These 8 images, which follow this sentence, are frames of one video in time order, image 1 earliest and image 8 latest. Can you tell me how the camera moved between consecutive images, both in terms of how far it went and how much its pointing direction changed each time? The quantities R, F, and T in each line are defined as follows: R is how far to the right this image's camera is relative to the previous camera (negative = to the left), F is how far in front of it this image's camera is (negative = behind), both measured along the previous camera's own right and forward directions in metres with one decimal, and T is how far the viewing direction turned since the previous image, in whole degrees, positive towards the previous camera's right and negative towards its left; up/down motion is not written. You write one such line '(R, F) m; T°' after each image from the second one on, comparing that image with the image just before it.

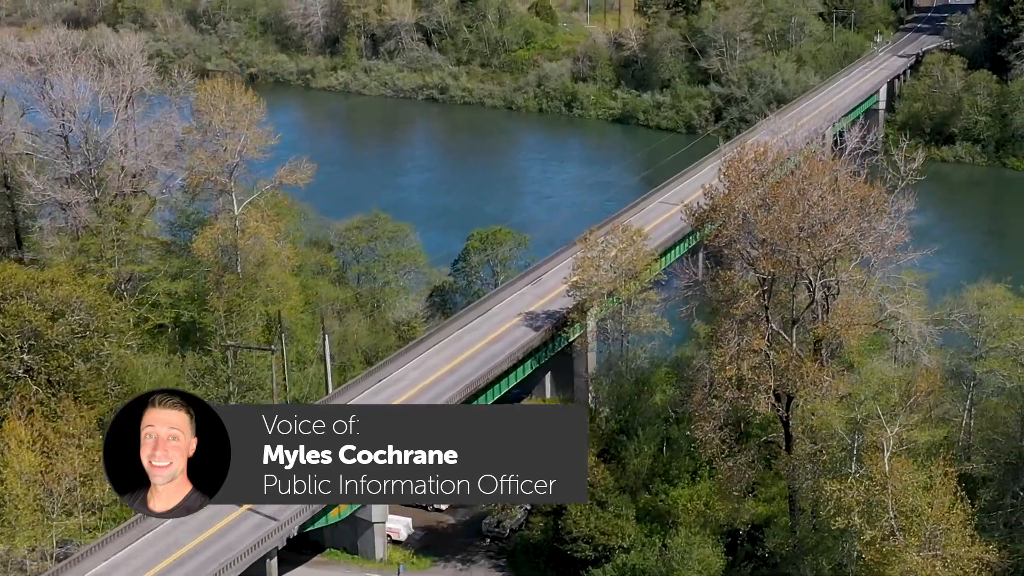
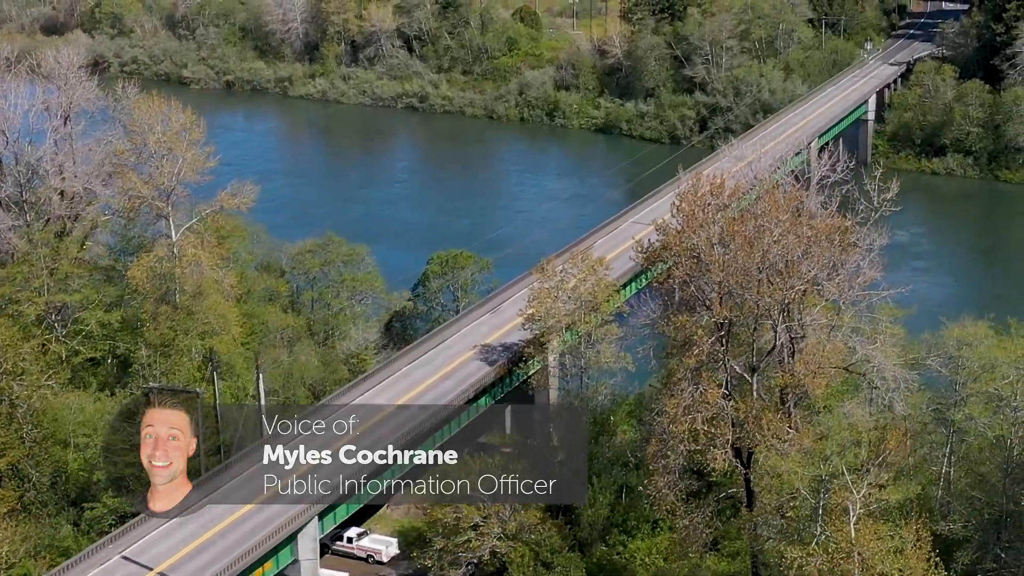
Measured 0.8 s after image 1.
(+1.0, +1.9) m; 0°
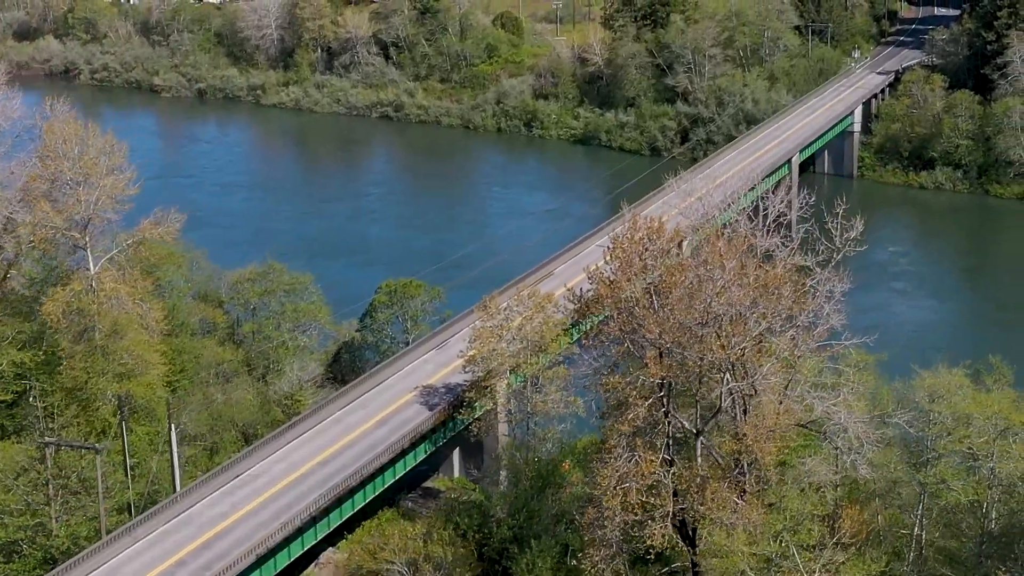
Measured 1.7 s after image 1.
(+1.2, +2.2) m; 0°
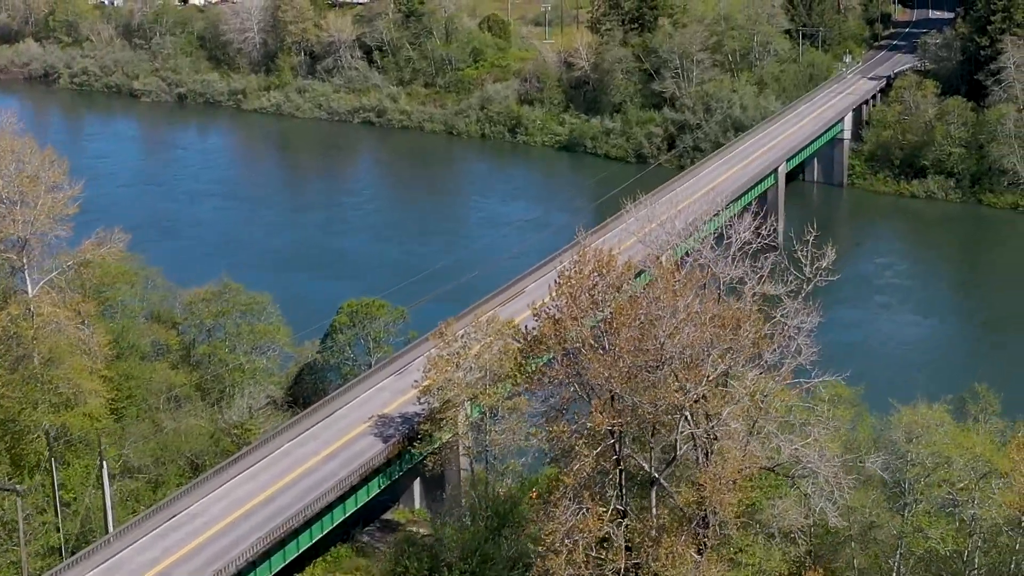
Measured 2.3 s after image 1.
(+0.8, +1.5) m; 0°
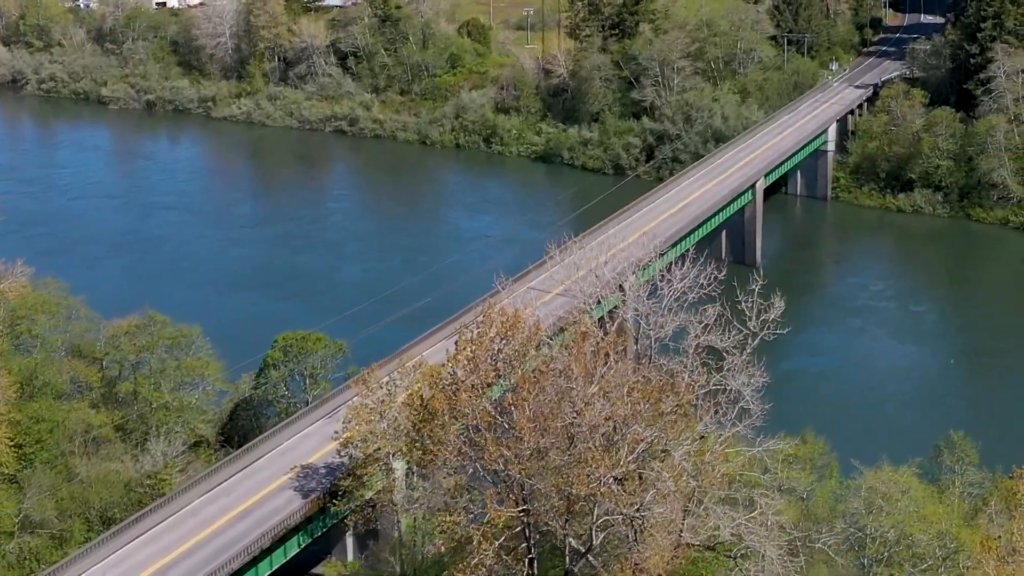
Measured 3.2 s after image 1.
(+1.2, +2.2) m; 0°
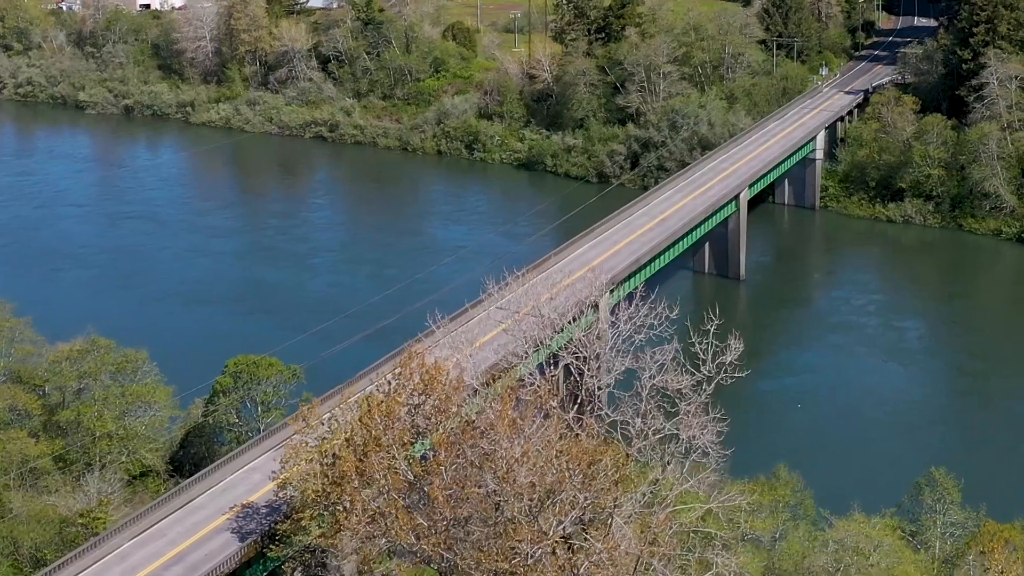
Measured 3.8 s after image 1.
(+0.8, +1.5) m; 0°
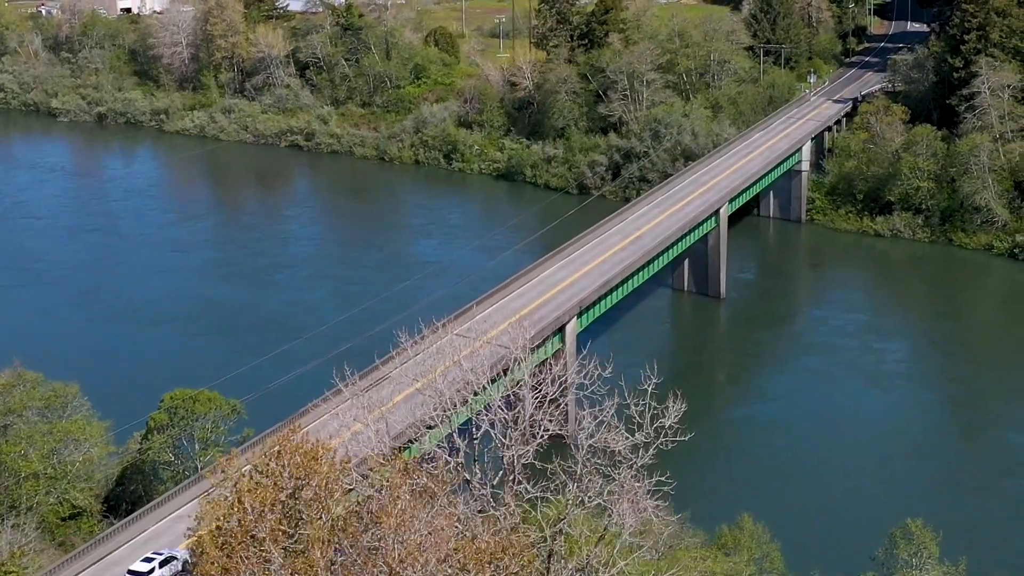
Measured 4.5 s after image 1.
(+0.9, +1.8) m; 0°
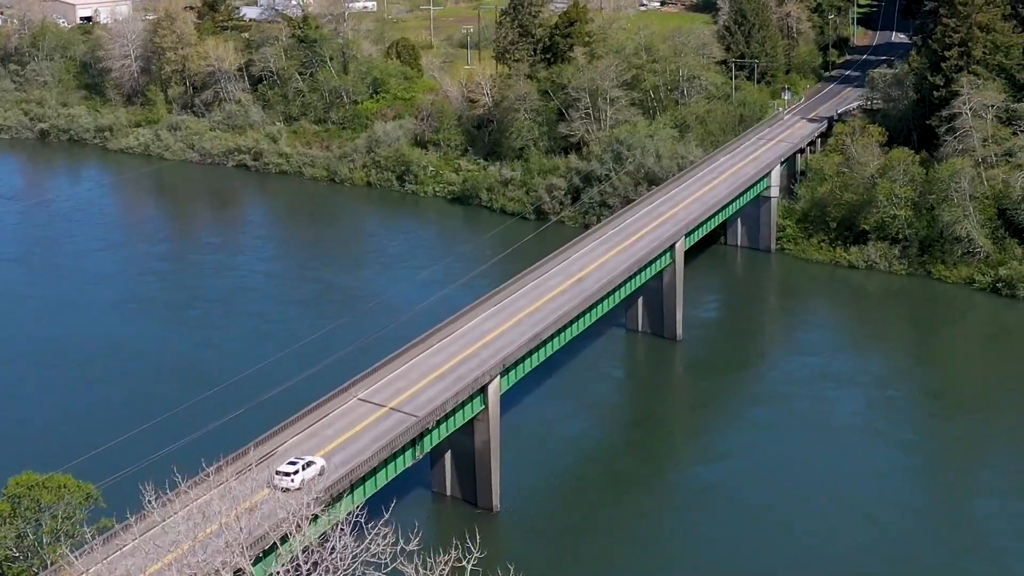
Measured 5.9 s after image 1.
(+1.8, +3.5) m; 0°
